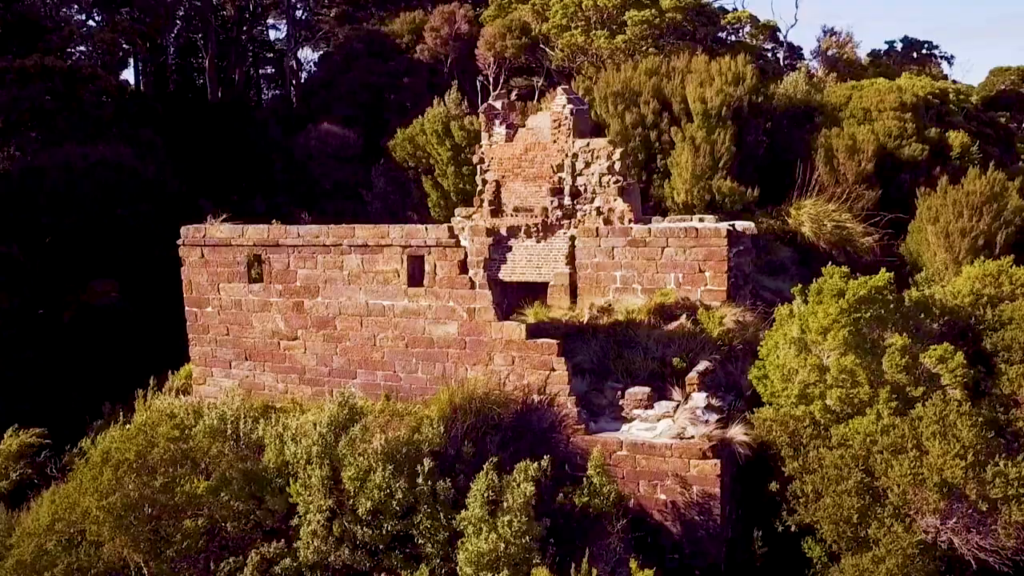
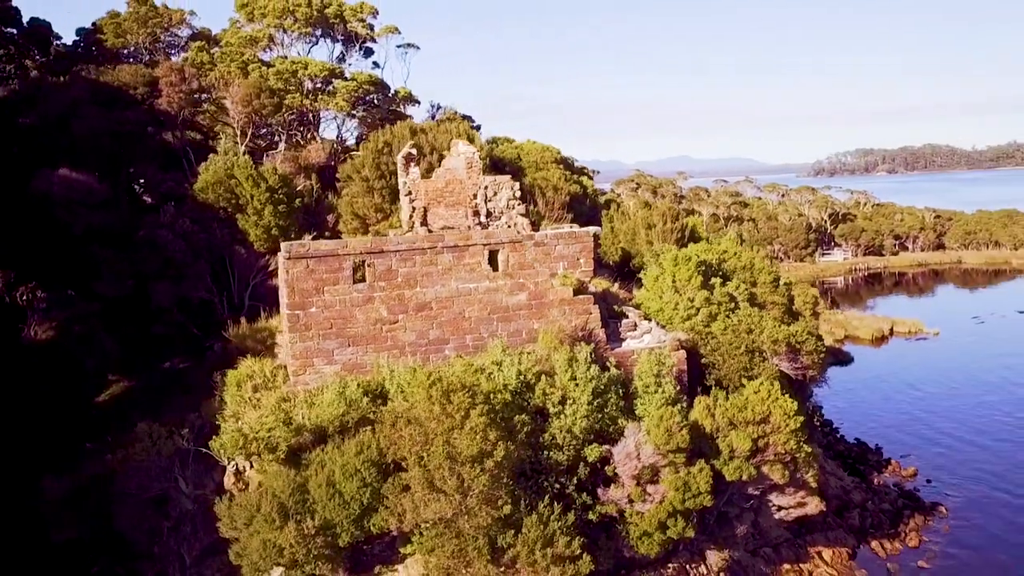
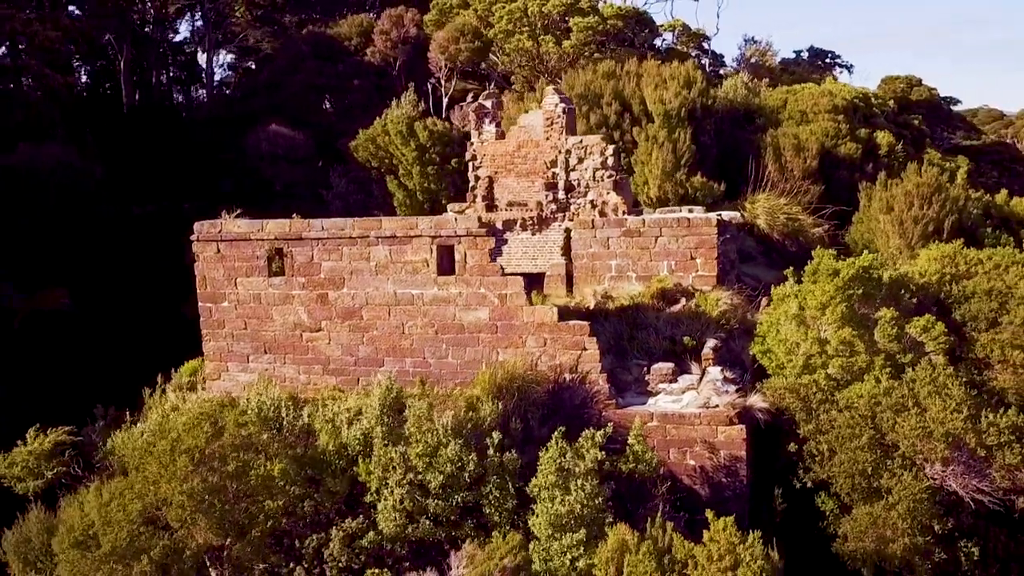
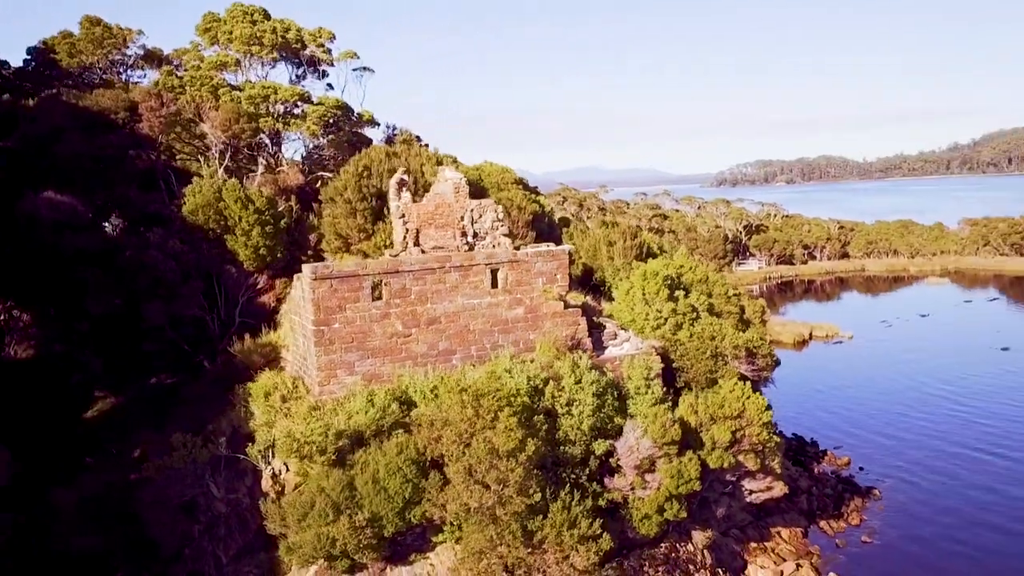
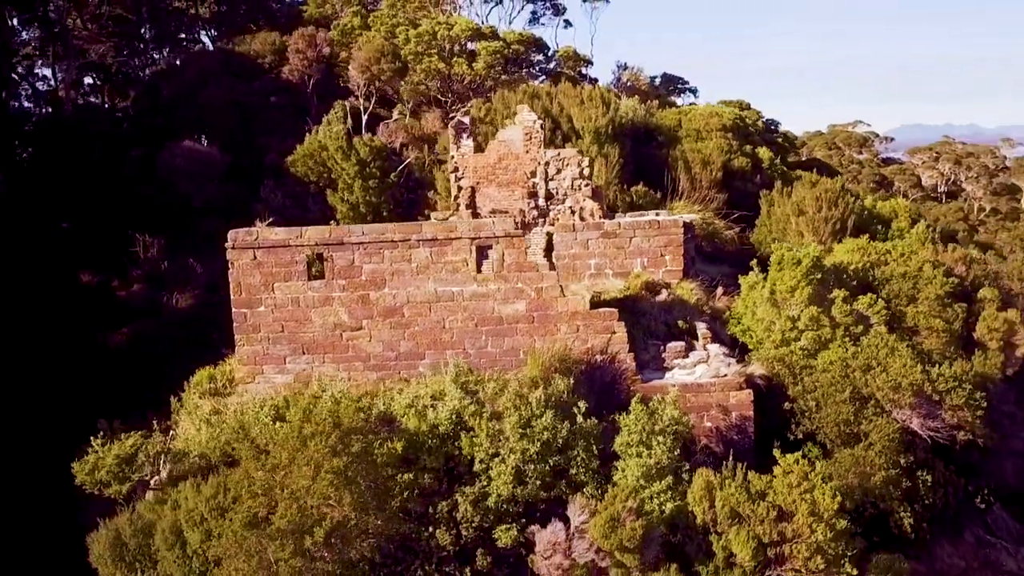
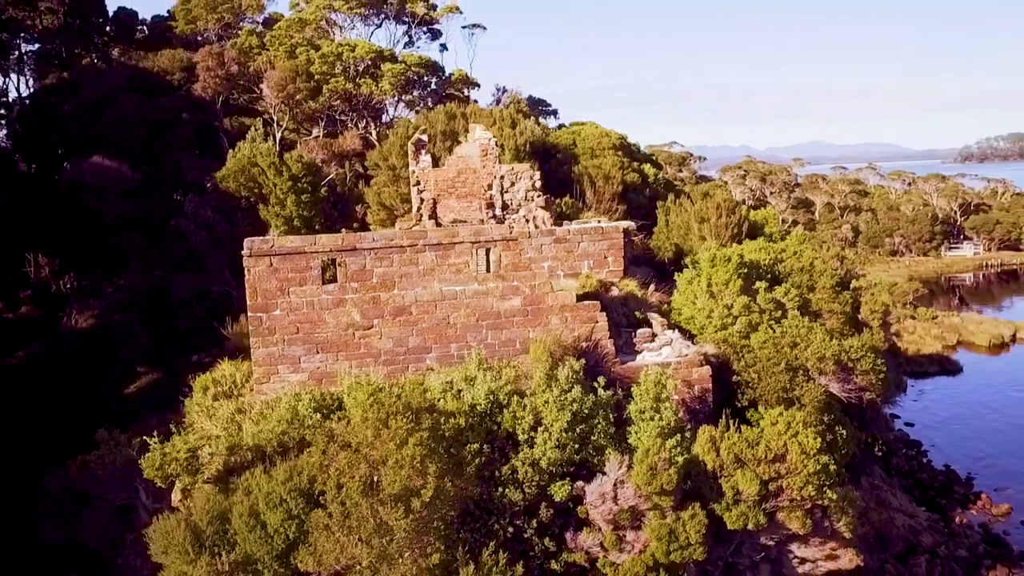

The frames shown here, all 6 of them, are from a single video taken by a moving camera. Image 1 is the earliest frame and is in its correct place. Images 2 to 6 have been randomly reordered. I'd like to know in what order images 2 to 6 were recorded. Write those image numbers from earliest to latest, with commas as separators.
3, 5, 6, 2, 4
